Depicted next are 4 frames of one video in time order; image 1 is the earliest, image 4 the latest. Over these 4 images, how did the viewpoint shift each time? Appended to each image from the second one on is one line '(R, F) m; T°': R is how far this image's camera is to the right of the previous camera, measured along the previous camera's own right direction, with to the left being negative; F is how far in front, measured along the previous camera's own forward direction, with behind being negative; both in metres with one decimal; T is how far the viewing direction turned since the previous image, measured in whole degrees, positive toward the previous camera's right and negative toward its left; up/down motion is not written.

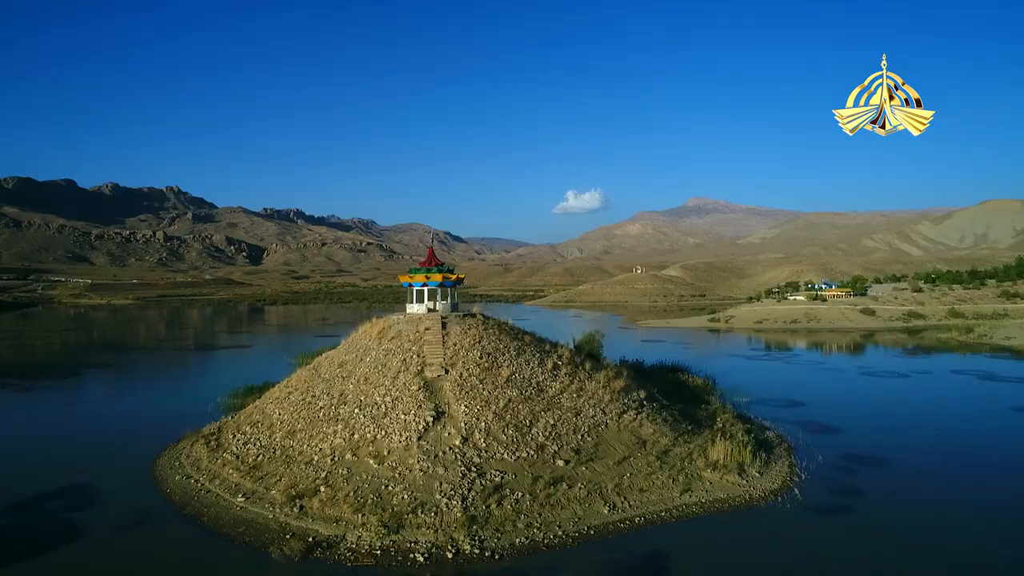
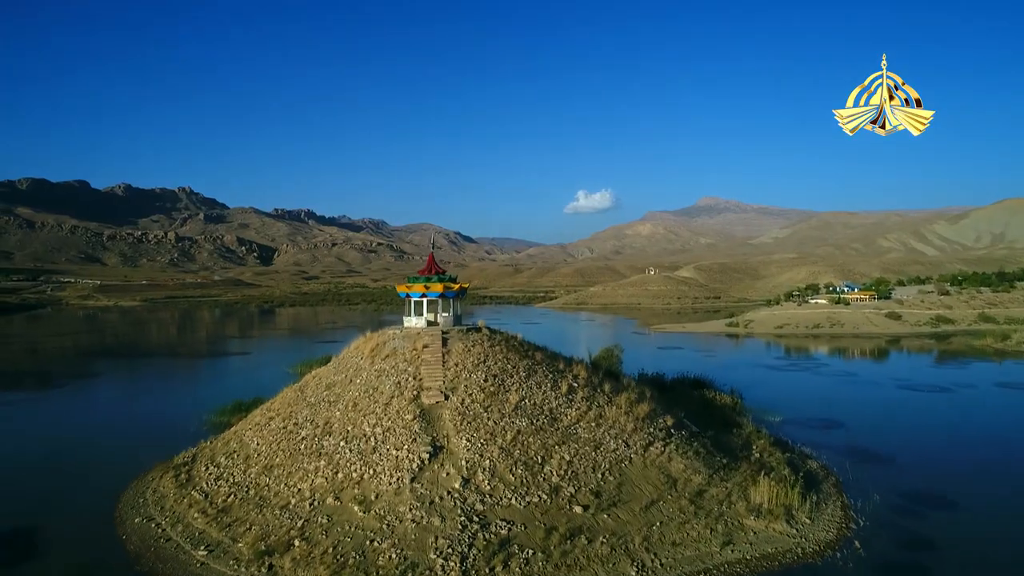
(0.0, +1.6) m; -1°
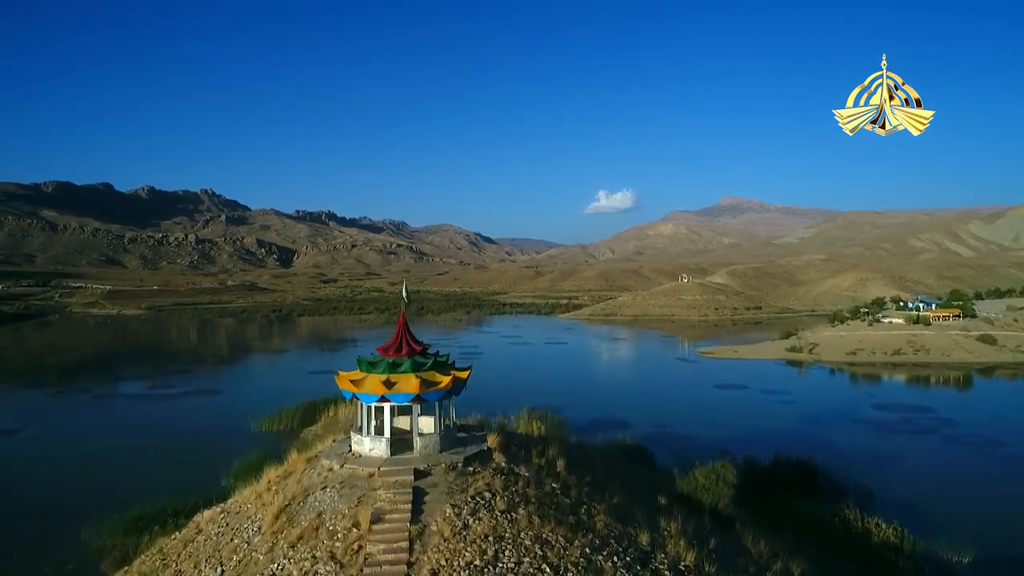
(-0.2, +6.2) m; -2°
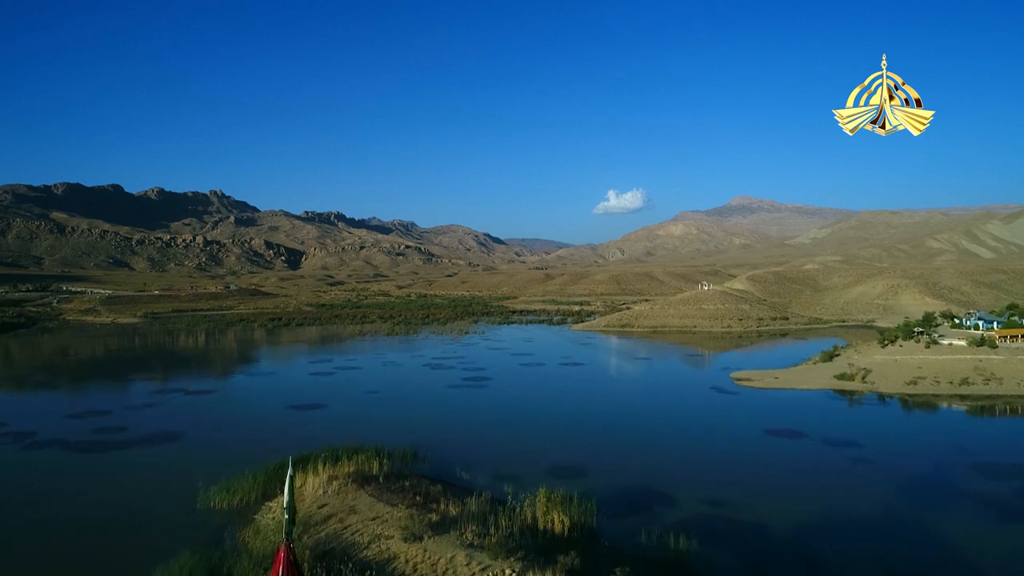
(-0.1, +4.4) m; -1°
